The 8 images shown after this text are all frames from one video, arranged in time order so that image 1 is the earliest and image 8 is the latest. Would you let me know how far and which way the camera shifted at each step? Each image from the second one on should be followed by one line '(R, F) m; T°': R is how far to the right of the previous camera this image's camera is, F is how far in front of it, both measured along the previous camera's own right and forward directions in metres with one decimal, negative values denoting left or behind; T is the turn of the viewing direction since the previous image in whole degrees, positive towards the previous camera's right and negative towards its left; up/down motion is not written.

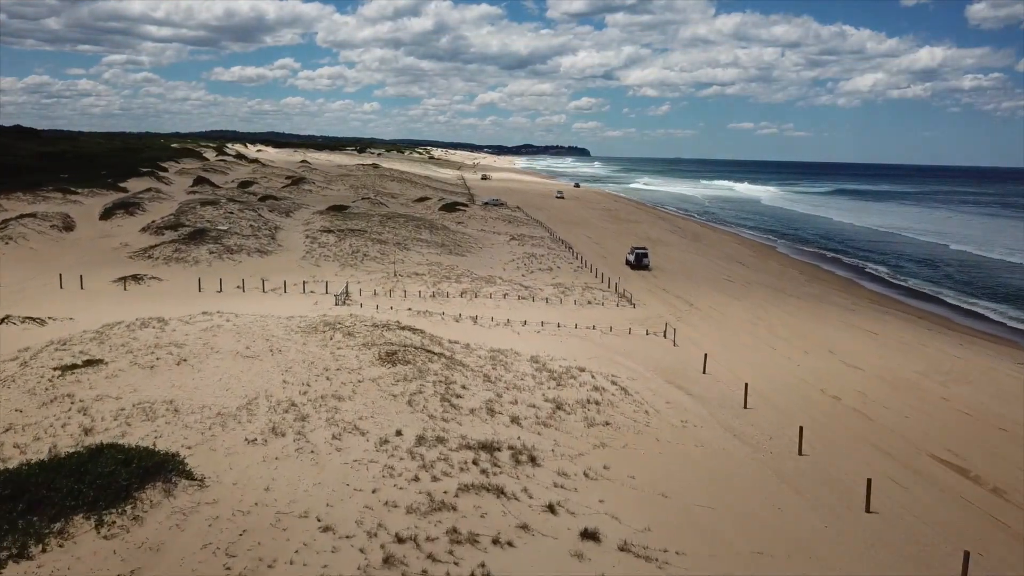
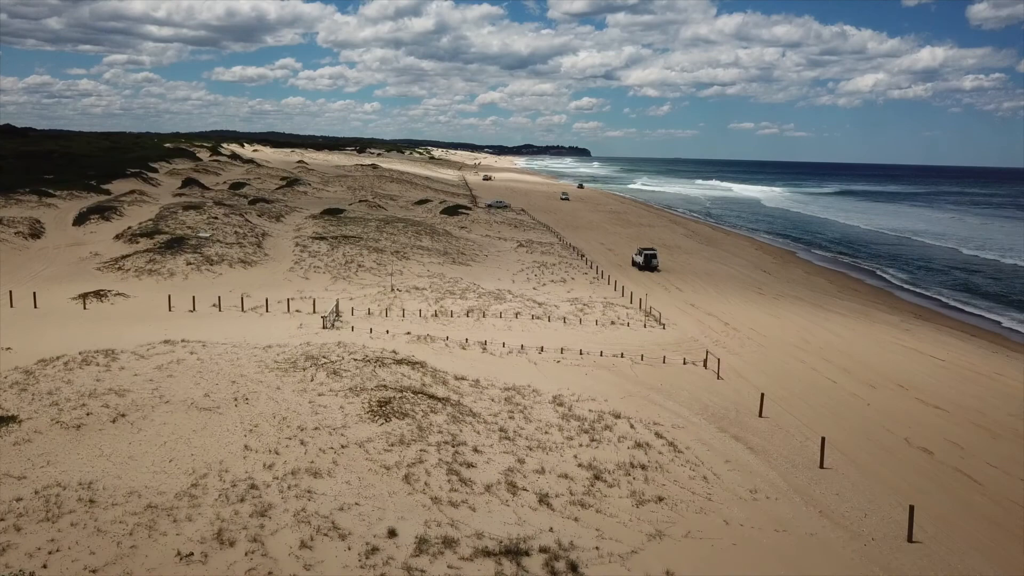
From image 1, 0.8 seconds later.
(-0.3, +2.9) m; 0°
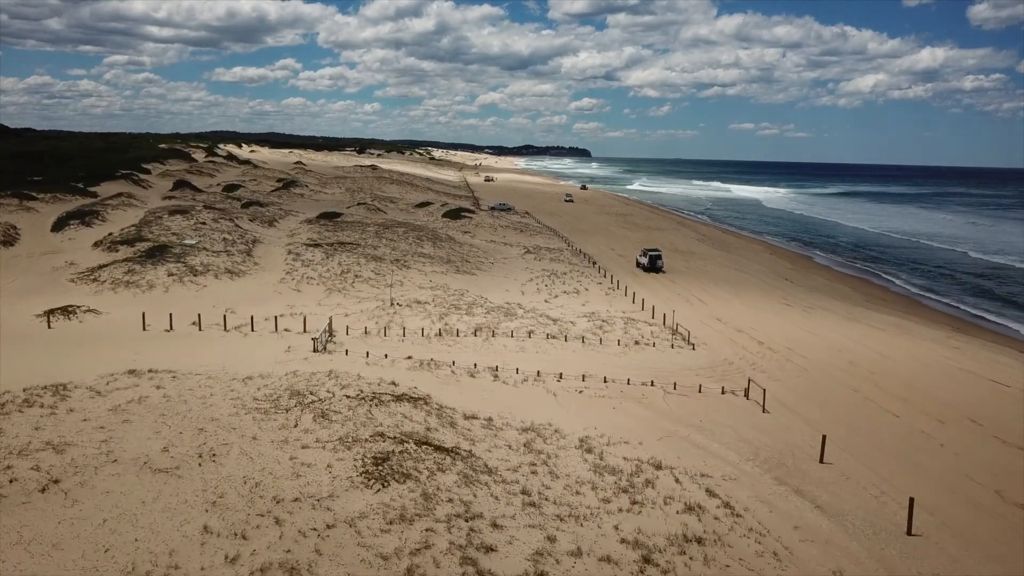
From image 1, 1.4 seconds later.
(-0.3, +2.1) m; 0°
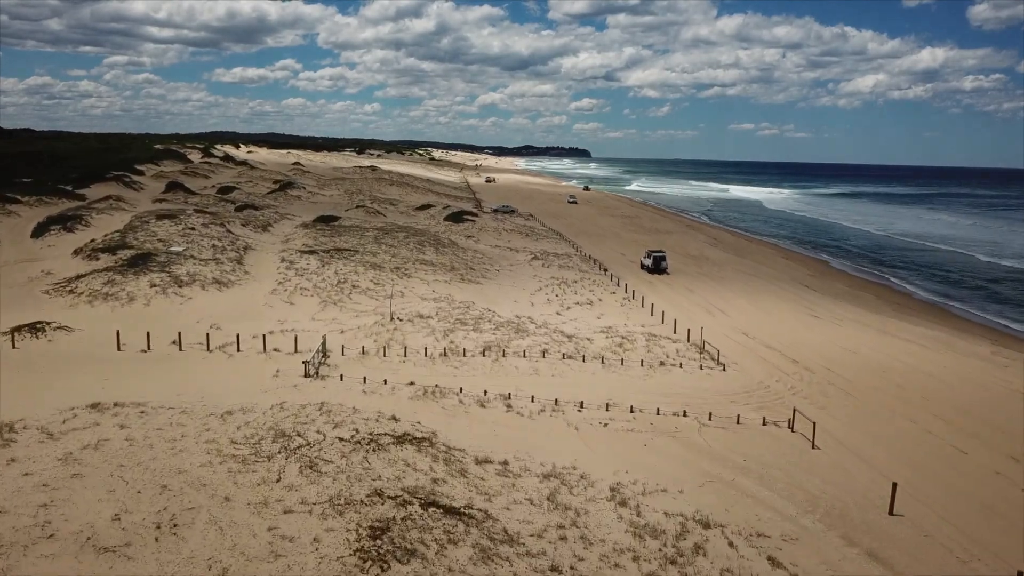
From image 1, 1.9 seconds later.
(-0.3, +1.7) m; 0°
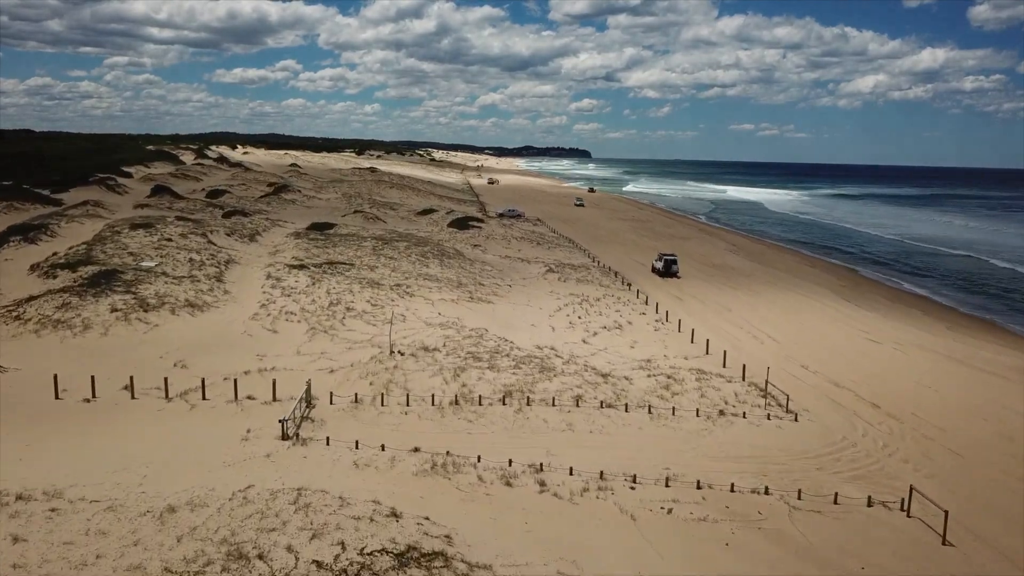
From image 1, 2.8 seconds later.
(-0.5, +3.1) m; 0°
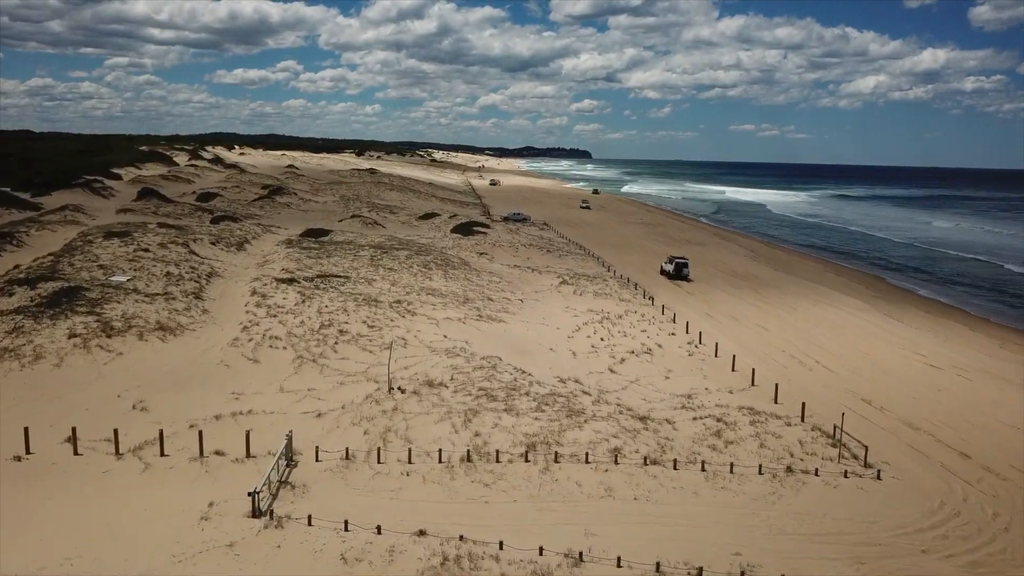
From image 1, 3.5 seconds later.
(-0.3, +2.5) m; 0°
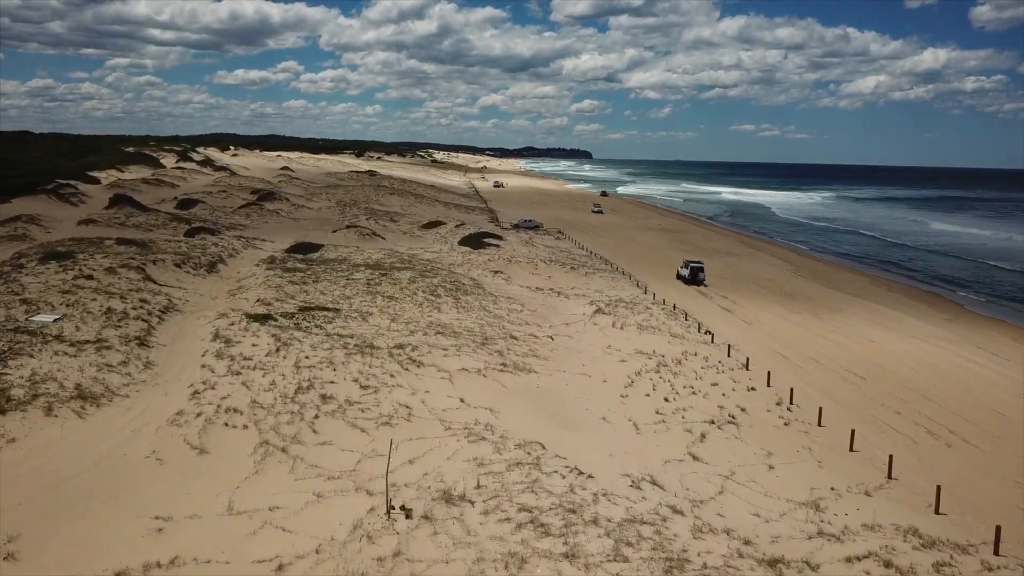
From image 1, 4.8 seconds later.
(-0.7, +4.6) m; 0°
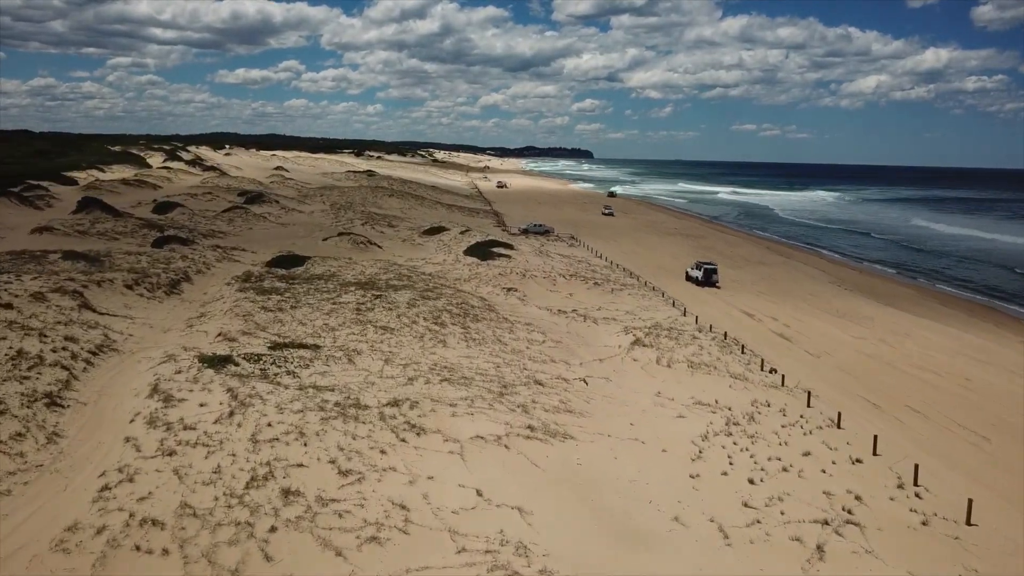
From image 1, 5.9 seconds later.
(-0.5, +3.9) m; 0°
